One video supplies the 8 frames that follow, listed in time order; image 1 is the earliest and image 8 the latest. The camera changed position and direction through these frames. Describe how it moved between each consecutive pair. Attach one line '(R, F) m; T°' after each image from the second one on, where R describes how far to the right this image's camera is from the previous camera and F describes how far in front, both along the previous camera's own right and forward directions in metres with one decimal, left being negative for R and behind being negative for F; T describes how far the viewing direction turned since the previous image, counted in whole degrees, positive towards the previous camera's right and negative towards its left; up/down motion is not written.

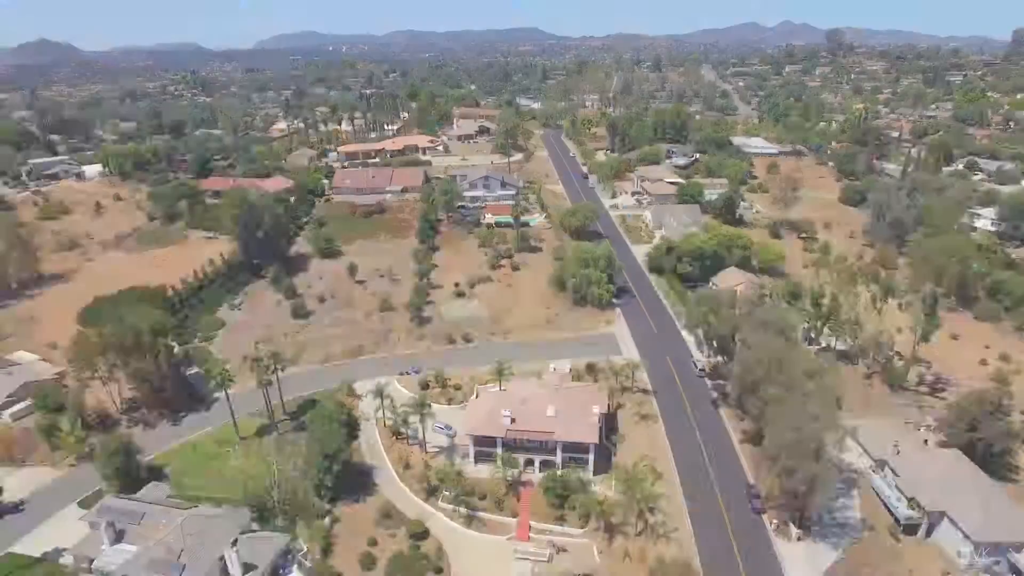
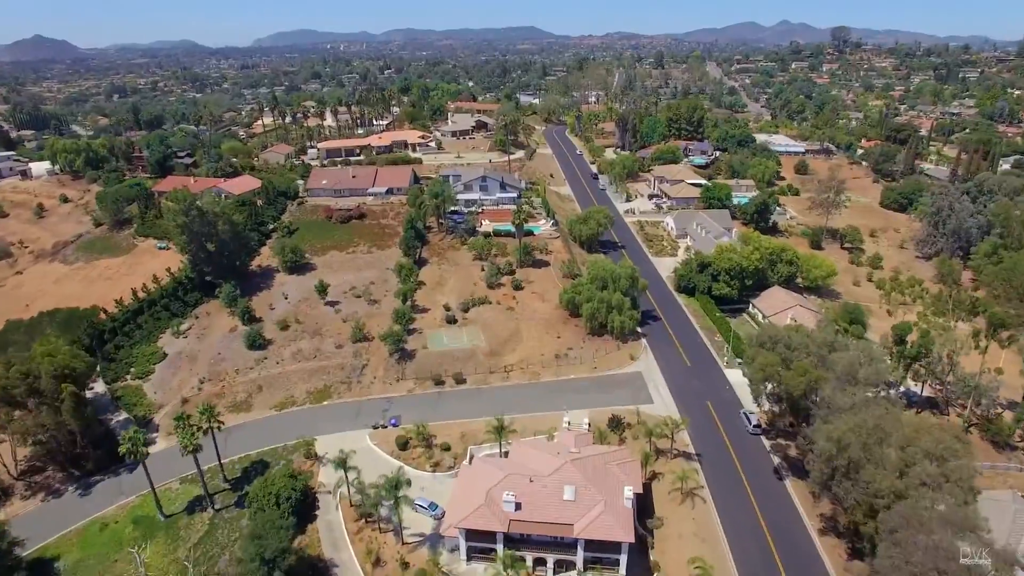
(-0.5, +14.7) m; 0°
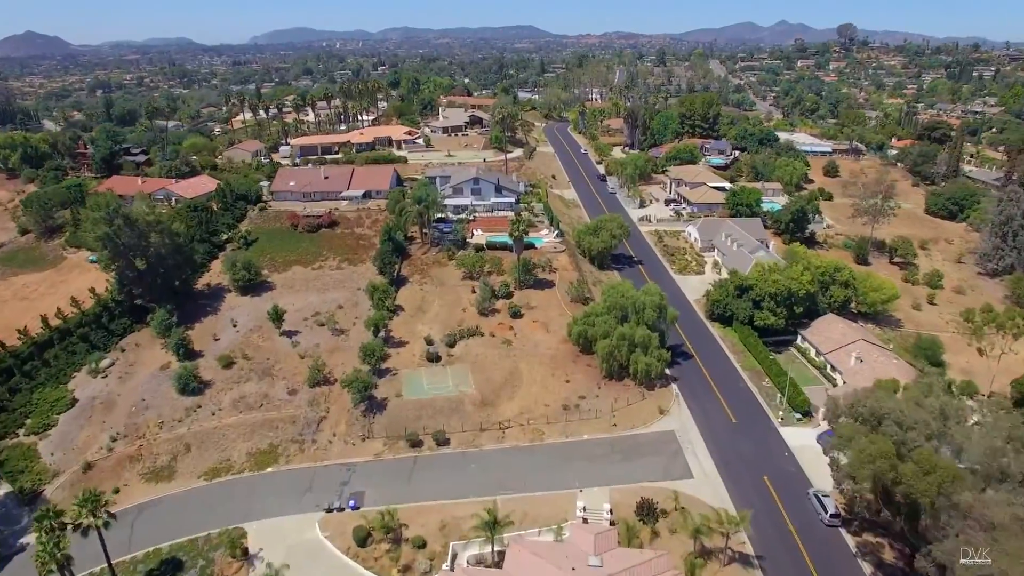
(0.0, +13.7) m; 0°
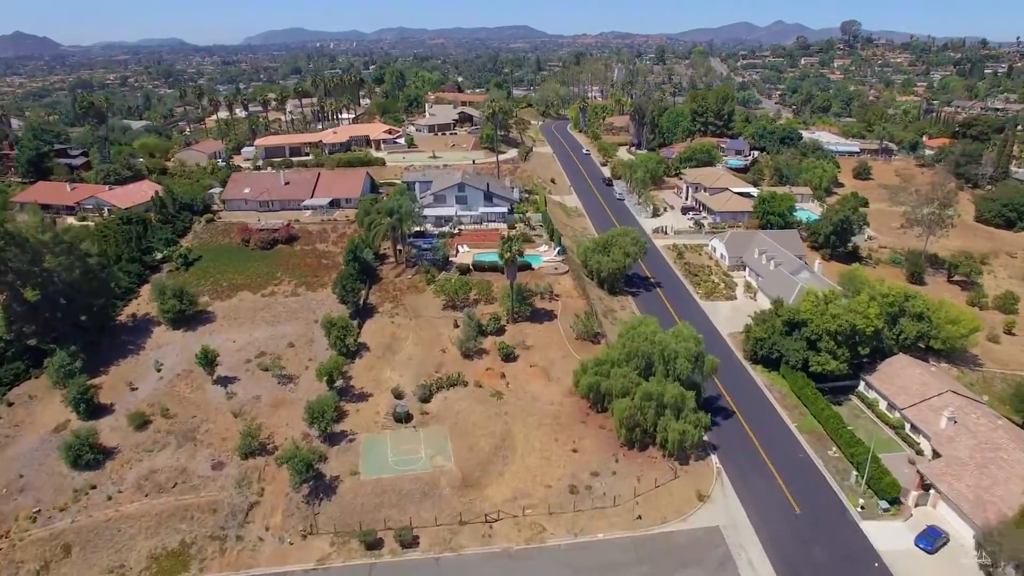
(+0.4, +12.7) m; 0°
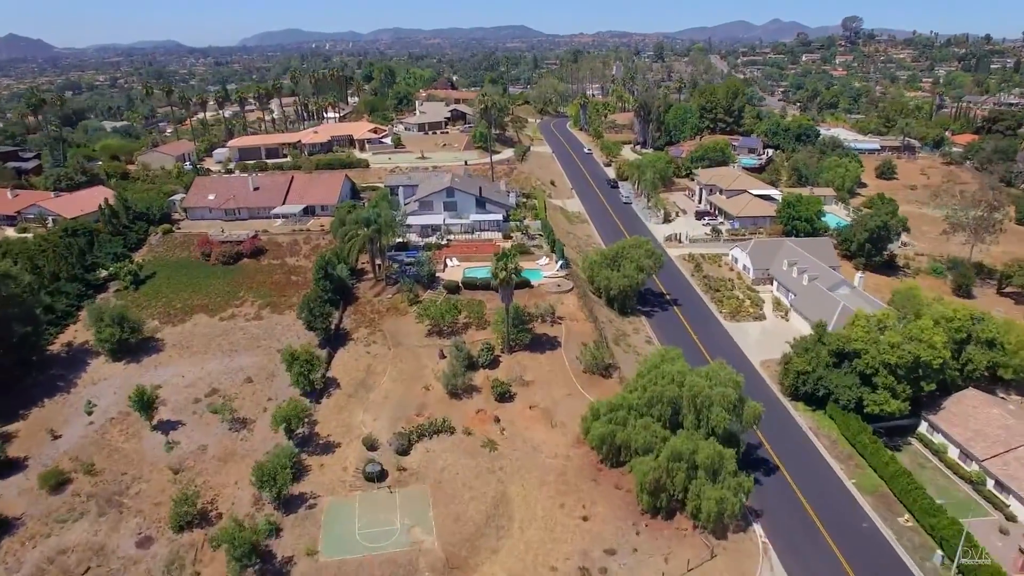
(+0.2, +8.0) m; 0°
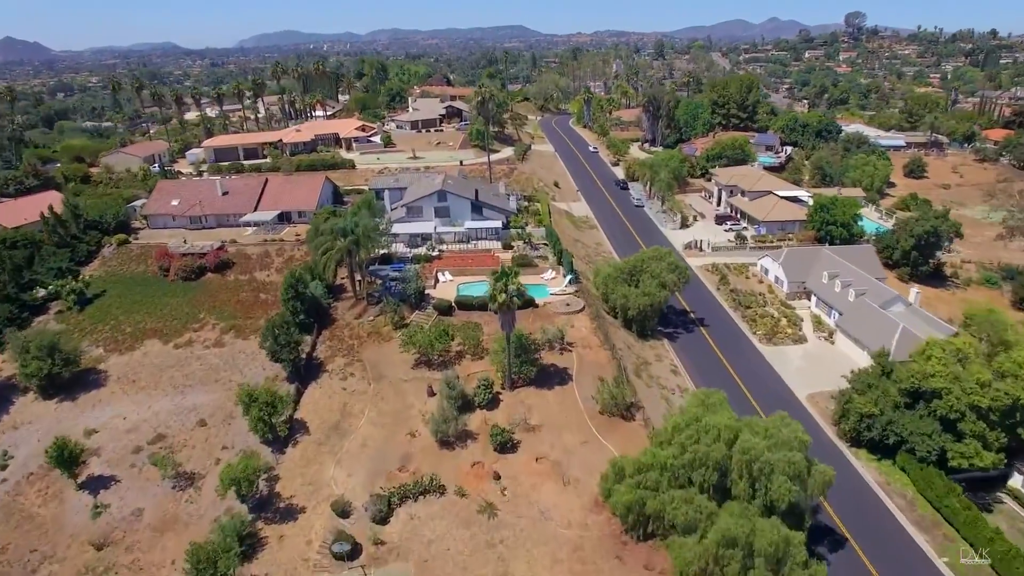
(-0.1, +7.3) m; 0°
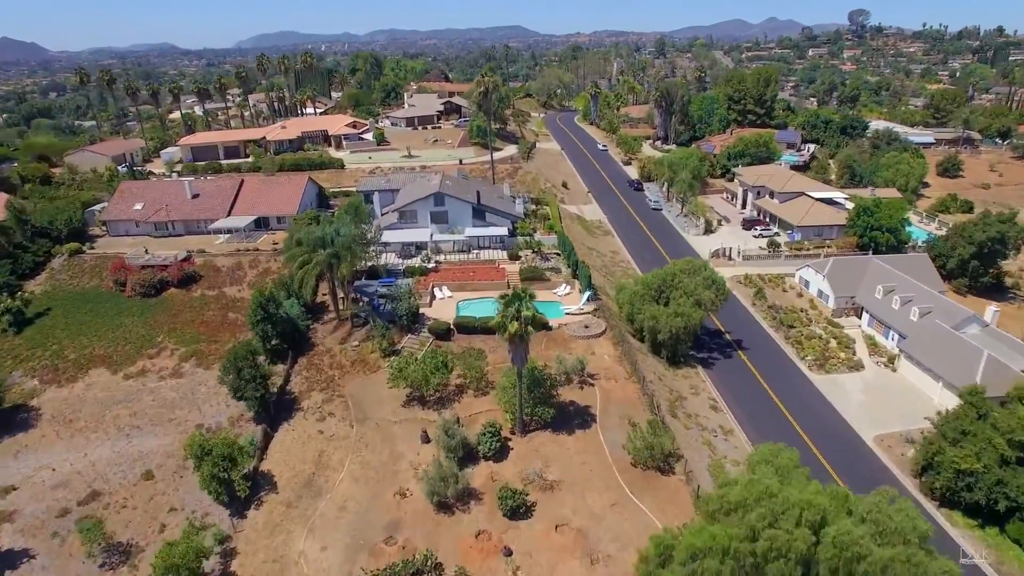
(-0.6, +6.7) m; 0°
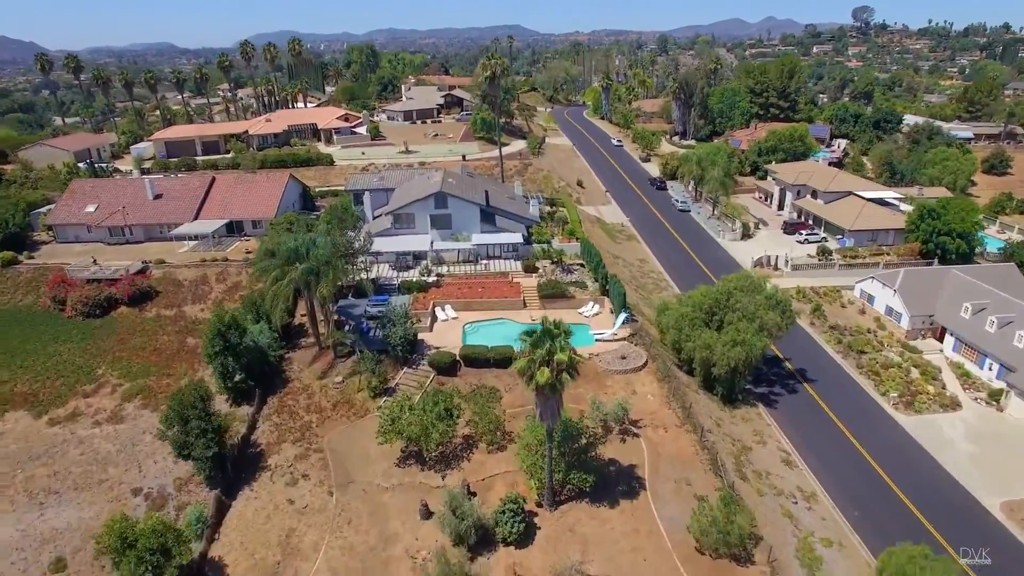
(-1.1, +7.3) m; 0°
